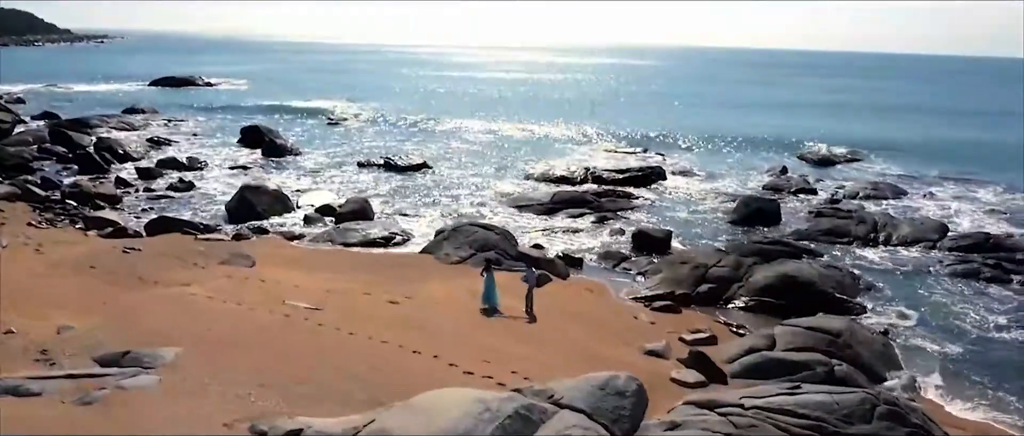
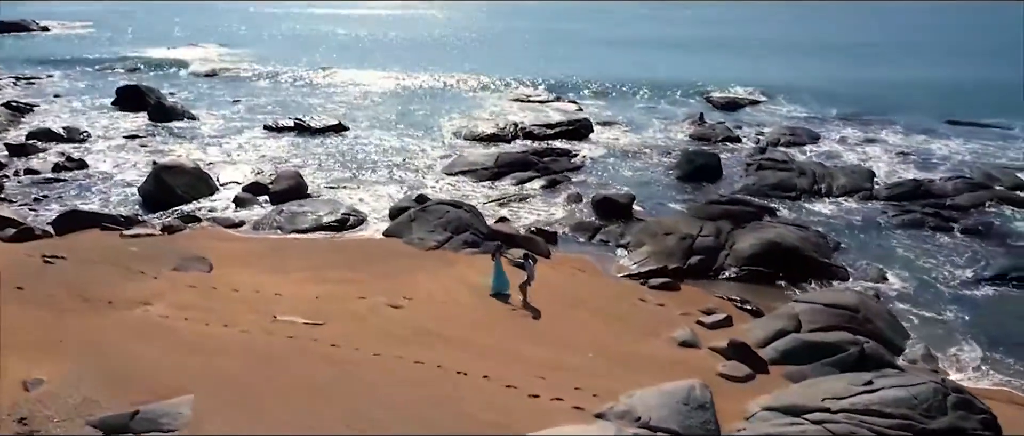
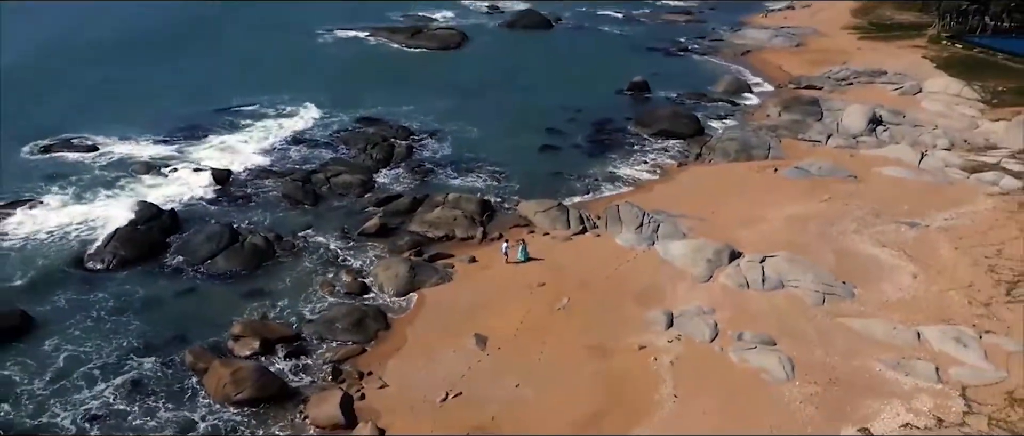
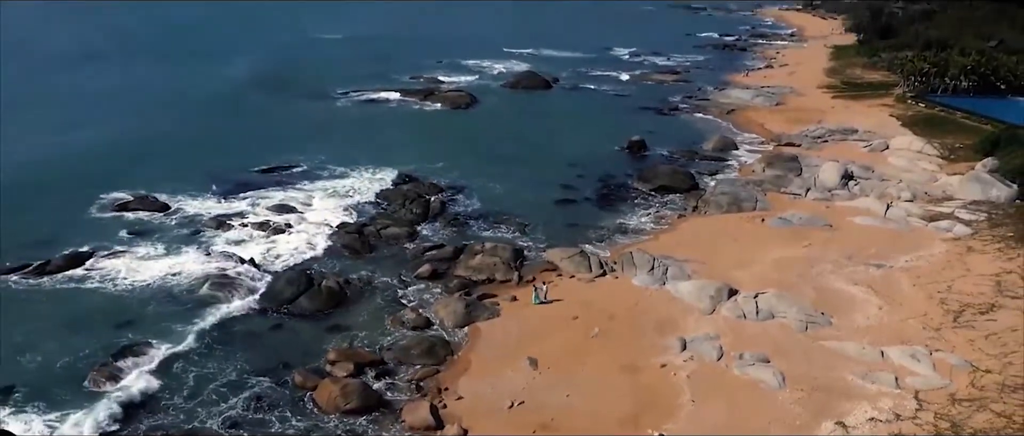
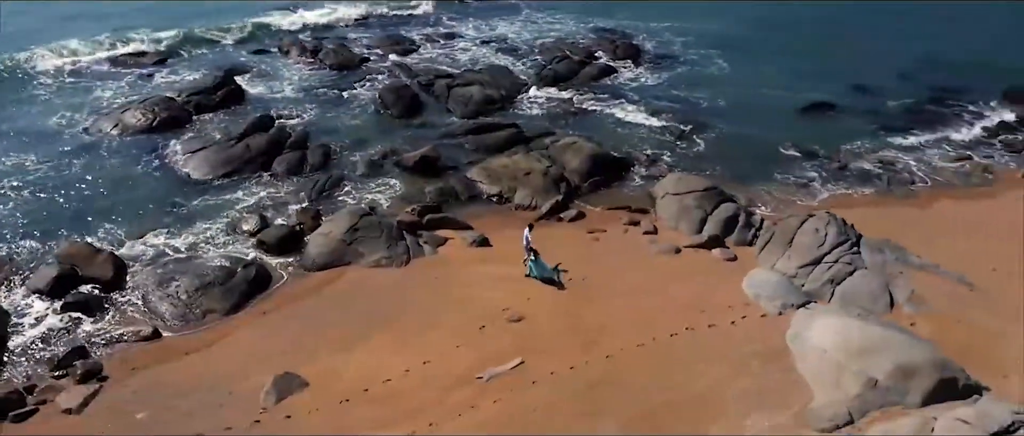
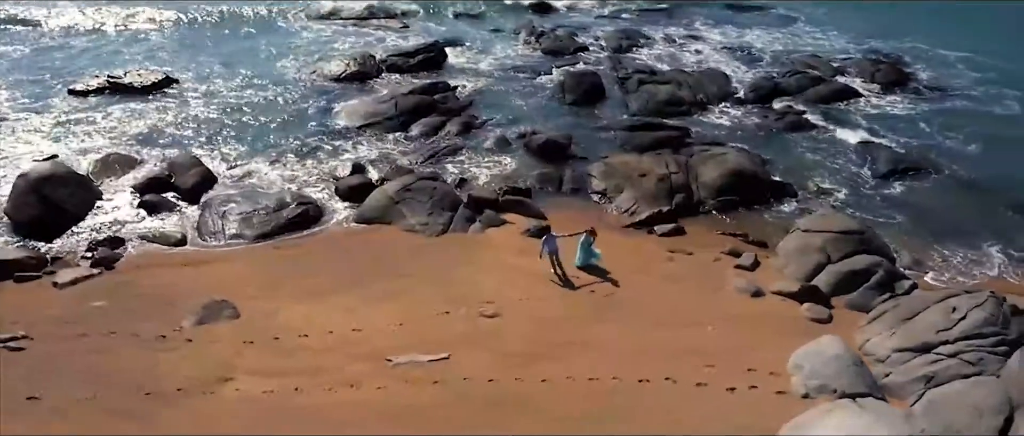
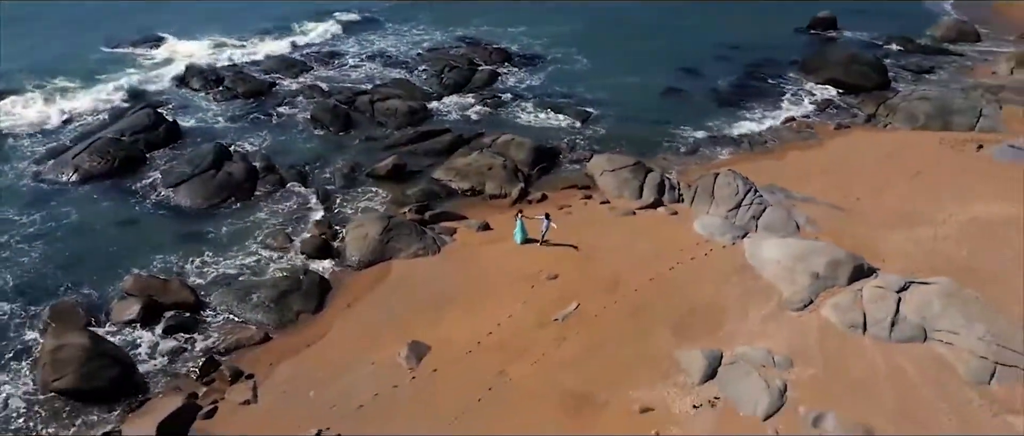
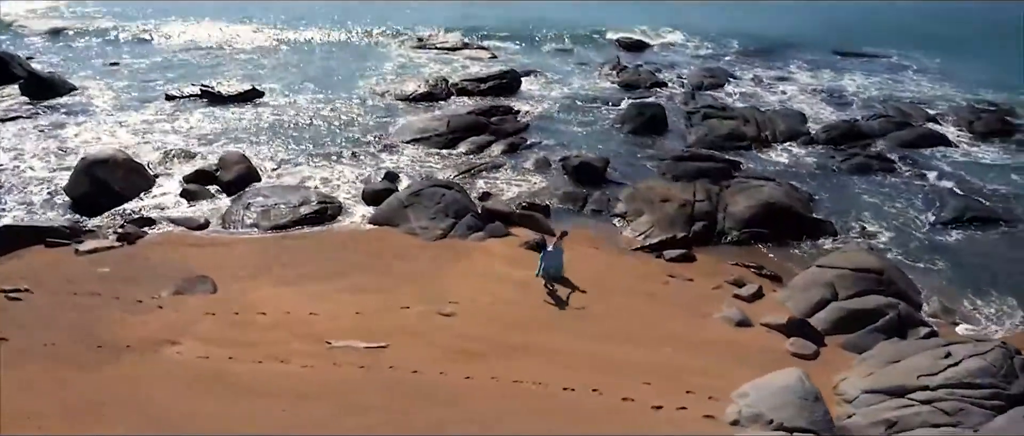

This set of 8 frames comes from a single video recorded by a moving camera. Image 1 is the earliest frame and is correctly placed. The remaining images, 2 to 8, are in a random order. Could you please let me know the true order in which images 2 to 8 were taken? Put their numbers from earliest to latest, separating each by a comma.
2, 8, 6, 5, 7, 3, 4
